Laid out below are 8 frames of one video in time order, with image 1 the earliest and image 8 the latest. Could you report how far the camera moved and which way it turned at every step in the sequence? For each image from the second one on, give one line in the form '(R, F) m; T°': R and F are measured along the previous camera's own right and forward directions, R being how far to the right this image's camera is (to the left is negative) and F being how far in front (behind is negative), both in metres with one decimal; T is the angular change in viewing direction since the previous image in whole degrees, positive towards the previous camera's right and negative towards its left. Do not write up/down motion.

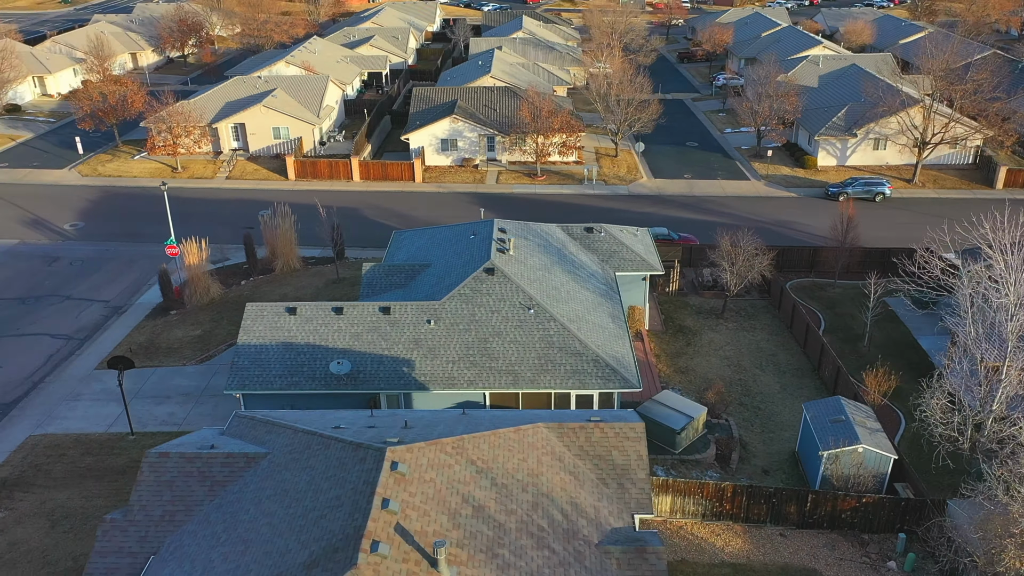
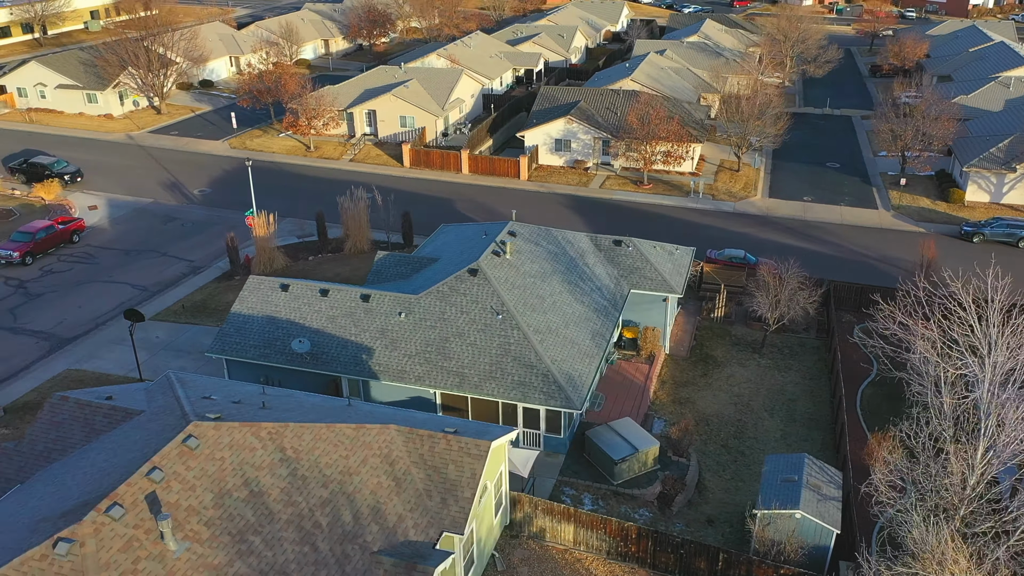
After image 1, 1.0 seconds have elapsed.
(+6.4, +1.0) m; -15°
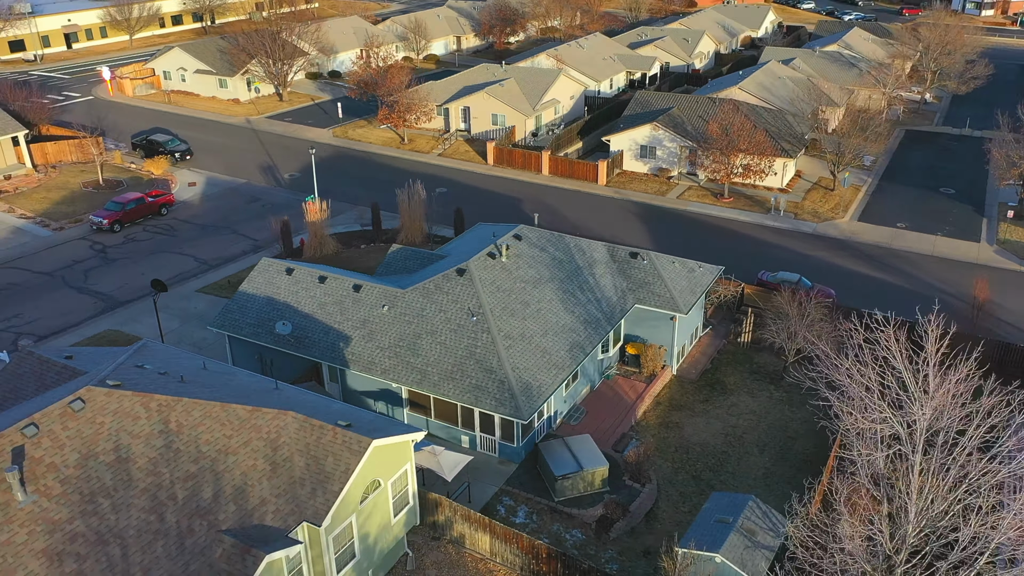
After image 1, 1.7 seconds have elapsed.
(+4.8, +0.6) m; -11°
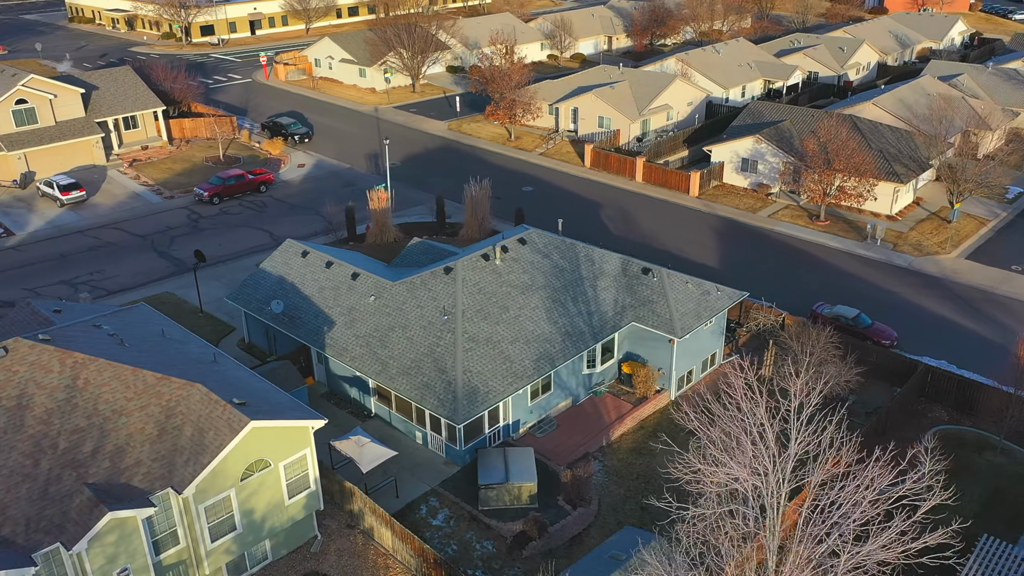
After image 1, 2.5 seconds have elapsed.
(+5.6, +0.8) m; -13°
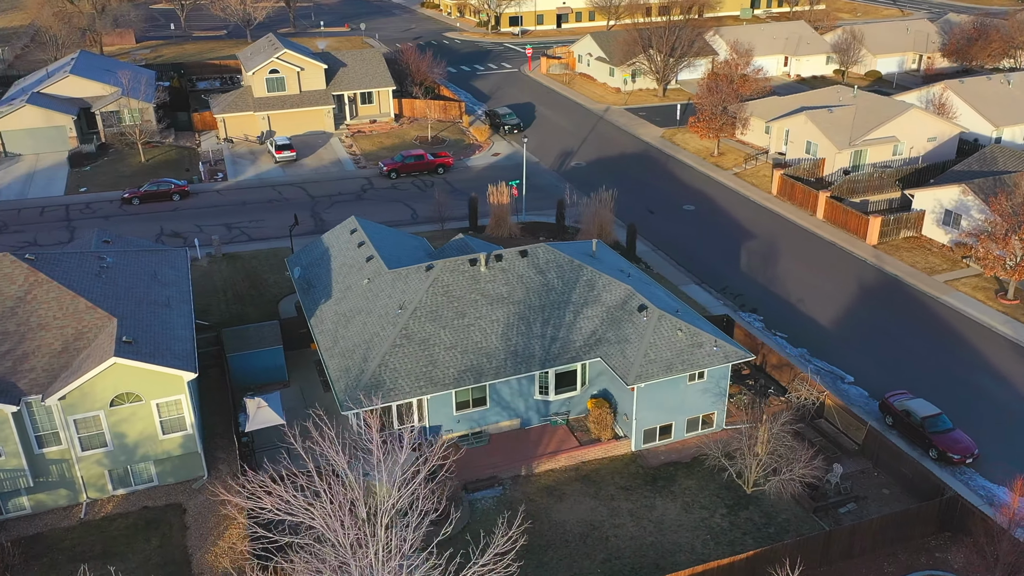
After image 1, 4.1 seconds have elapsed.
(+10.2, +2.5) m; -24°
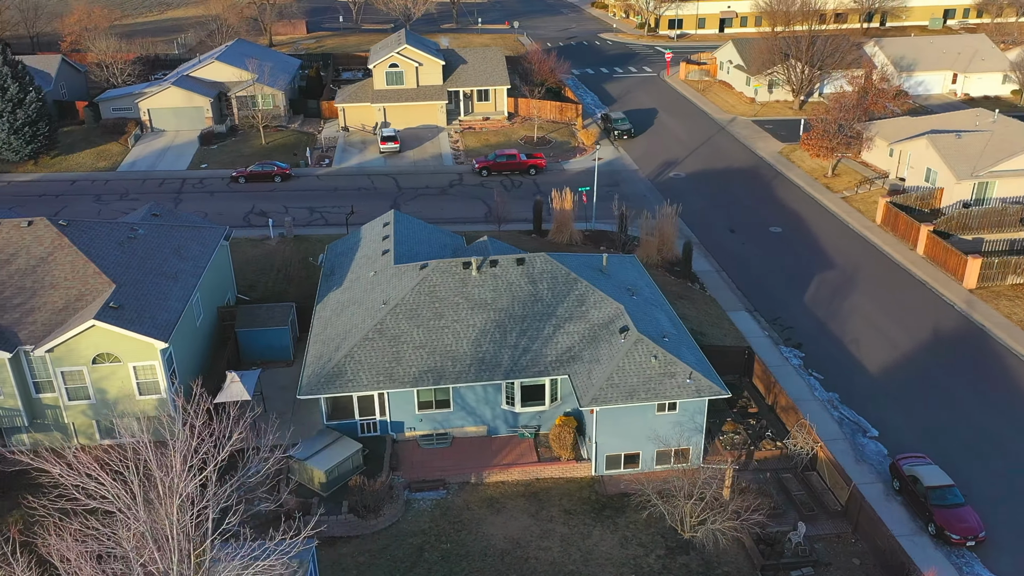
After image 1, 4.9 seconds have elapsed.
(+5.6, +0.8) m; -13°
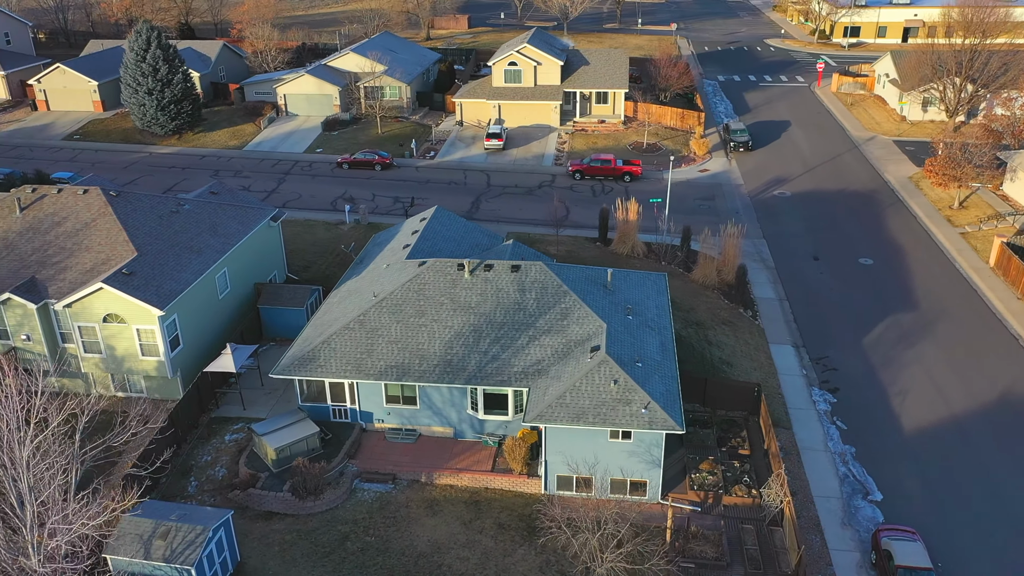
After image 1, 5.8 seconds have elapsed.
(+5.7, +0.9) m; -13°
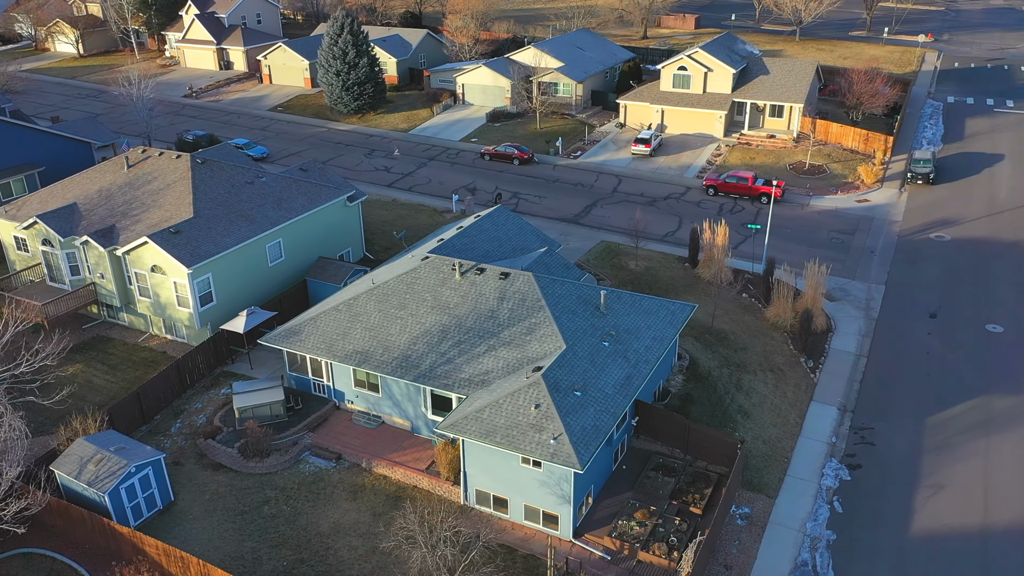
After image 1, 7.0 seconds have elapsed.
(+7.9, +1.6) m; -18°
